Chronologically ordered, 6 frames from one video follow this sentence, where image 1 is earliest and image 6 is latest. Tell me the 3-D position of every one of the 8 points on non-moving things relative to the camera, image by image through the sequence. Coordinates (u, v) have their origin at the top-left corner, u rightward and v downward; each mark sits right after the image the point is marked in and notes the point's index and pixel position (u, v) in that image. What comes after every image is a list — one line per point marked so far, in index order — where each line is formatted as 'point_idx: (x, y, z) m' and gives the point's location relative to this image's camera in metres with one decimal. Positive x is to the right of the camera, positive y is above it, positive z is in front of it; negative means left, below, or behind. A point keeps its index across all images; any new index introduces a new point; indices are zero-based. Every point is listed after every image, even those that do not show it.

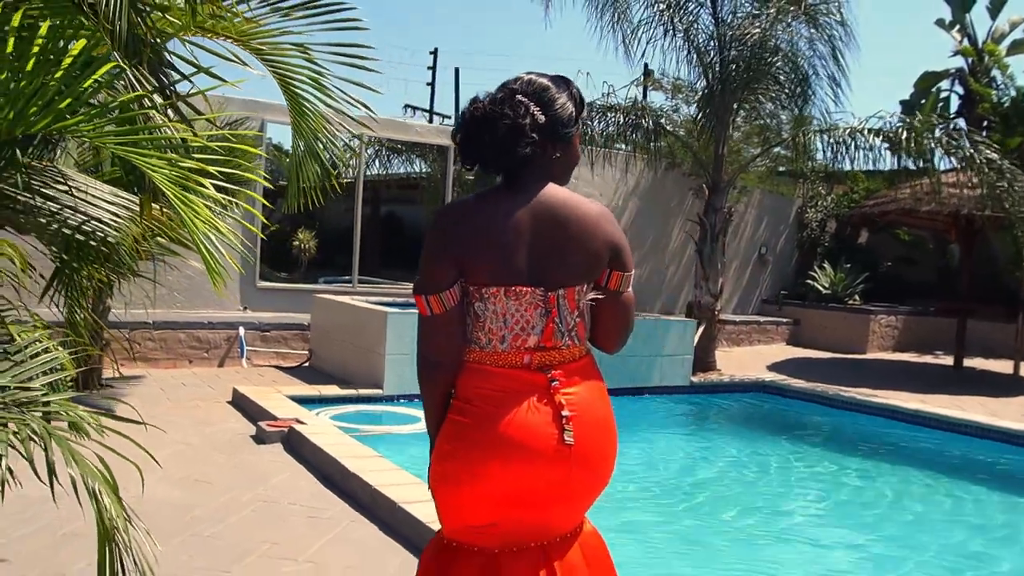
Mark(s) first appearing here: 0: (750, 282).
0: (+4.3, +0.1, +15.6) m
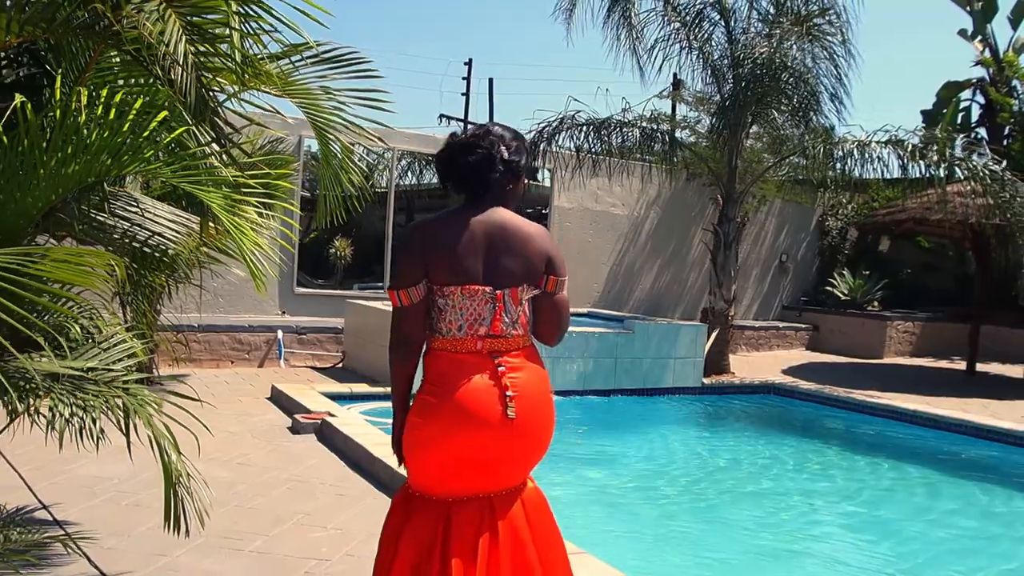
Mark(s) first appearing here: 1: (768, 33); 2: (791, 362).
0: (+4.8, 0.0, +16.0) m
1: (+3.1, +3.1, +10.5) m
2: (+4.4, -1.2, +13.8) m
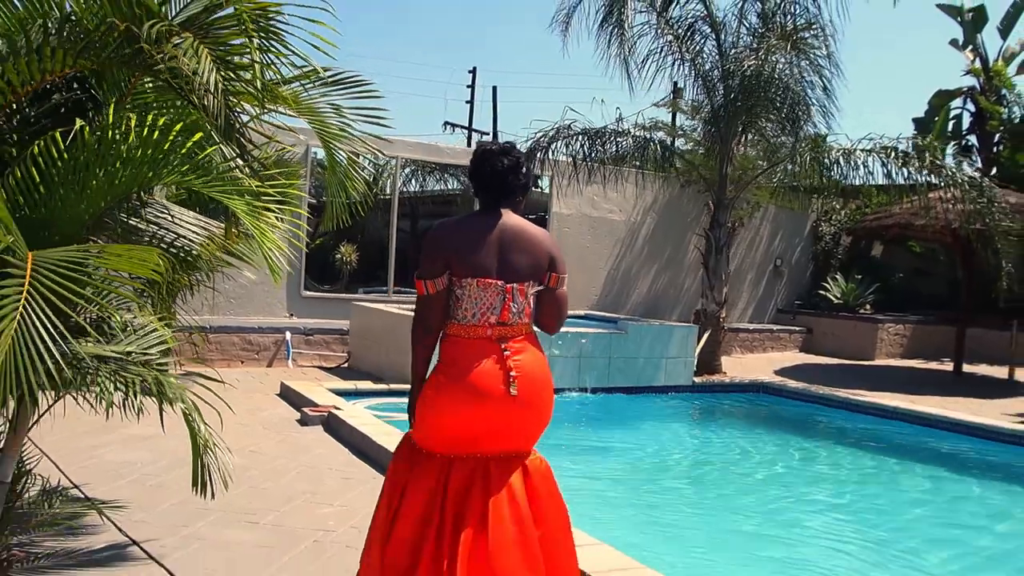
0: (+4.8, -0.1, +16.4) m
1: (+3.0, +3.0, +10.9) m
2: (+4.4, -1.2, +14.1) m
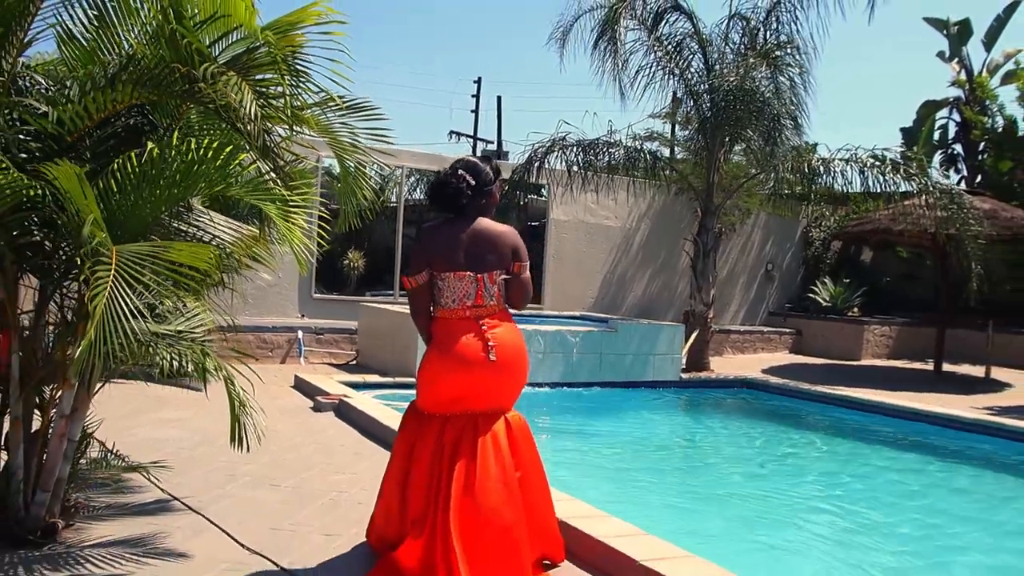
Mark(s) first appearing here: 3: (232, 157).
0: (+4.8, -0.2, +17.1) m
1: (+3.0, +3.0, +11.6) m
2: (+4.4, -1.3, +14.8) m
3: (-1.2, +0.5, +3.6) m
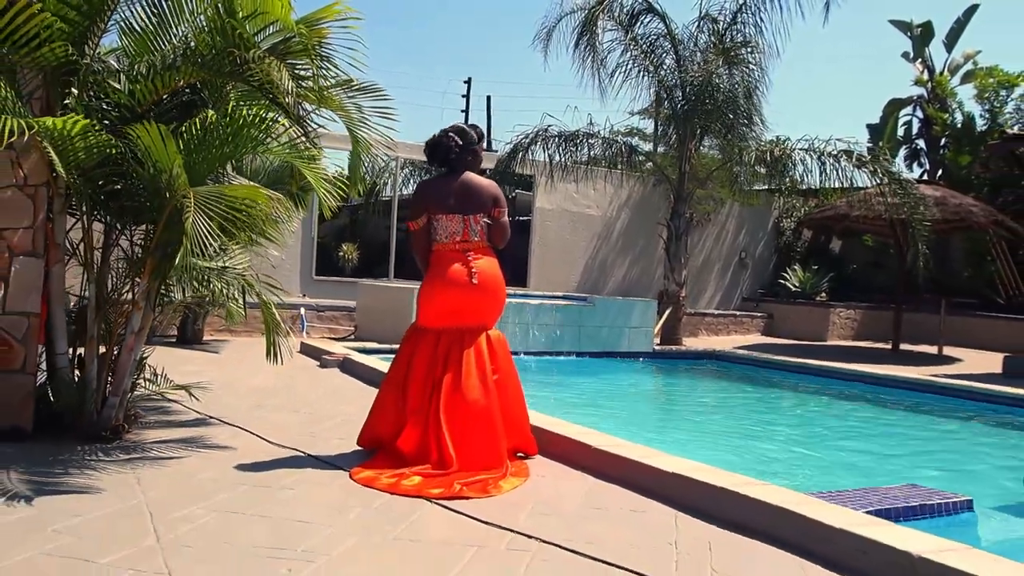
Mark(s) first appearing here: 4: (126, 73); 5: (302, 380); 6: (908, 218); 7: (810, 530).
0: (+4.5, +0.1, +18.1) m
1: (+2.8, +3.3, +12.6) m
2: (+4.2, -1.0, +15.8) m
3: (-1.3, +0.8, +4.5) m
4: (-2.1, +1.1, +4.7) m
5: (-1.9, -0.8, +7.8) m
6: (+5.8, +1.0, +12.7) m
7: (+1.1, -0.9, +3.3) m
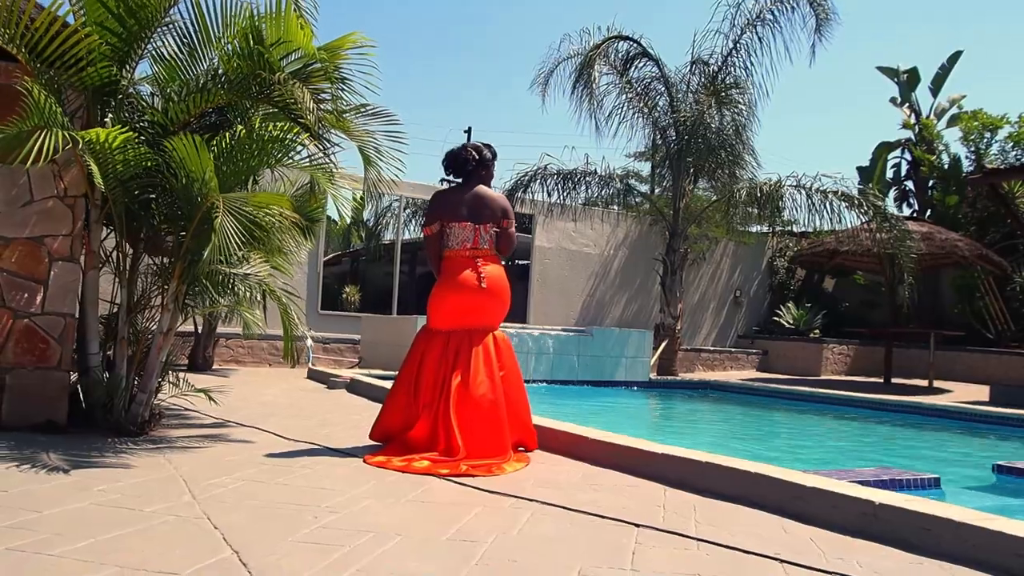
0: (+4.5, -0.7, +18.4) m
1: (+2.8, +2.8, +13.1) m
2: (+4.2, -1.6, +16.0) m
3: (-1.2, +0.8, +4.9) m
4: (-2.1, +1.1, +5.1) m
5: (-1.9, -1.0, +8.1) m
6: (+5.8, +0.5, +13.1) m
7: (+1.1, -0.9, +3.6) m
